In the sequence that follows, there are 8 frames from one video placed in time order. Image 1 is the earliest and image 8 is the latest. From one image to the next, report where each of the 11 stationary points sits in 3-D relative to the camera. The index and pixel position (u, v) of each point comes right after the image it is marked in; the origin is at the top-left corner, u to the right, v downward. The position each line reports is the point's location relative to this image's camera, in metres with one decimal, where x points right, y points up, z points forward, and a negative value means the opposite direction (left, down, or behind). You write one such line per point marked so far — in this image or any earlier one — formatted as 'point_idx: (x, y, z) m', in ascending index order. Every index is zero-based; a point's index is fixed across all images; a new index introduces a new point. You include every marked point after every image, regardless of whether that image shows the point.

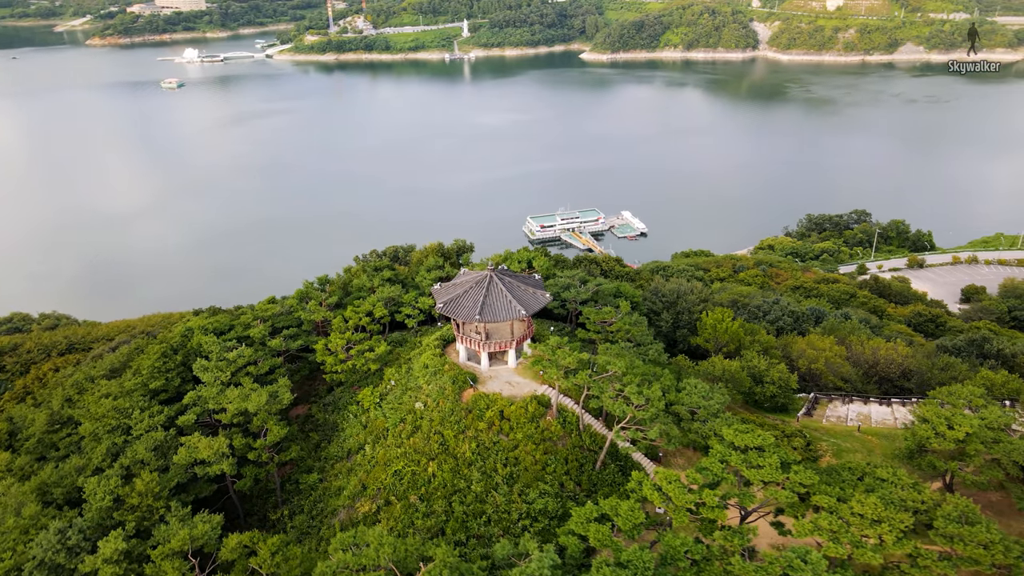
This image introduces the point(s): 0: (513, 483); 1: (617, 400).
0: (+0.1, -5.1, +19.4) m
1: (+2.8, -3.0, +19.6) m
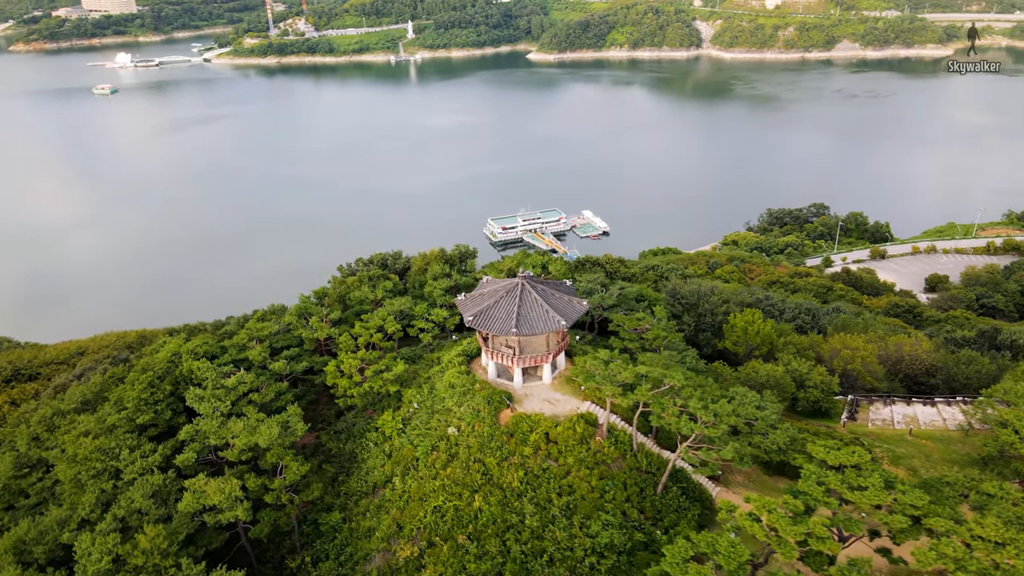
0: (+1.4, -5.3, +17.4) m
1: (+4.1, -3.1, +17.8) m
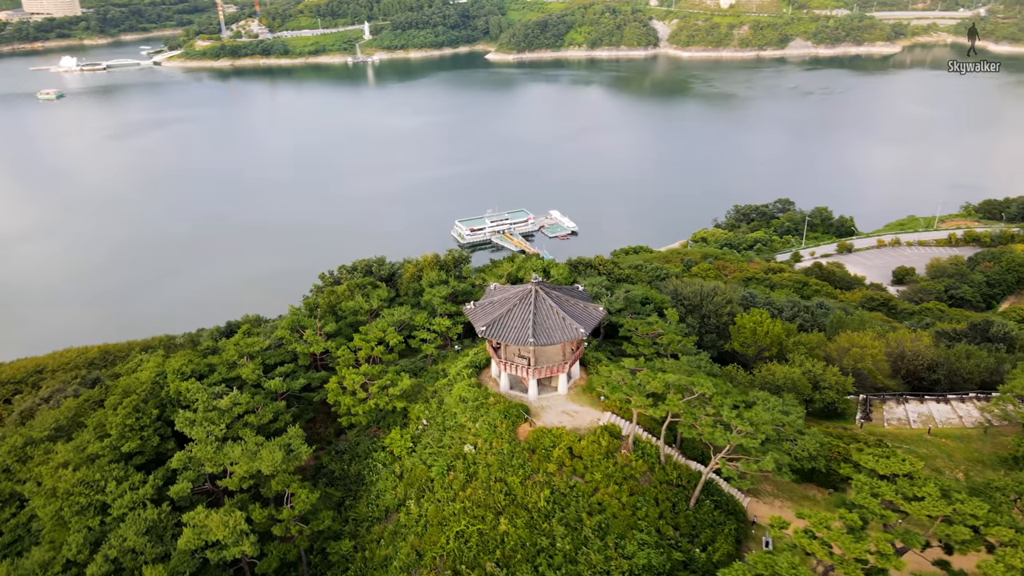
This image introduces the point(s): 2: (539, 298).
0: (+2.1, -5.5, +16.4) m
1: (+4.6, -3.2, +16.9) m
2: (+0.7, -0.3, +19.7) m
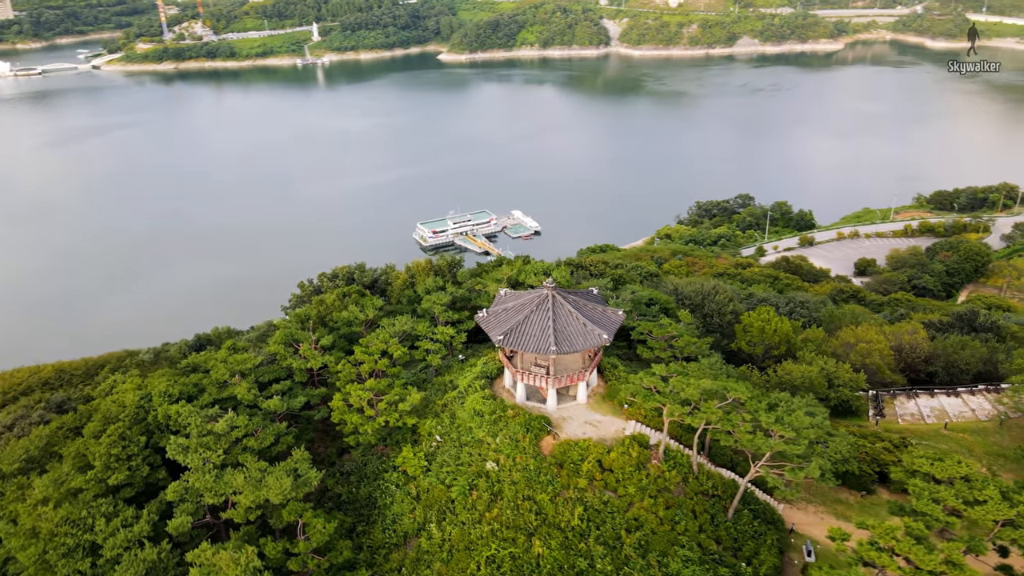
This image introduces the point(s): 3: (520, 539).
0: (+2.8, -5.6, +15.5) m
1: (+5.3, -3.2, +16.2) m
2: (+1.1, -0.4, +18.7) m
3: (+0.2, -5.4, +16.0) m
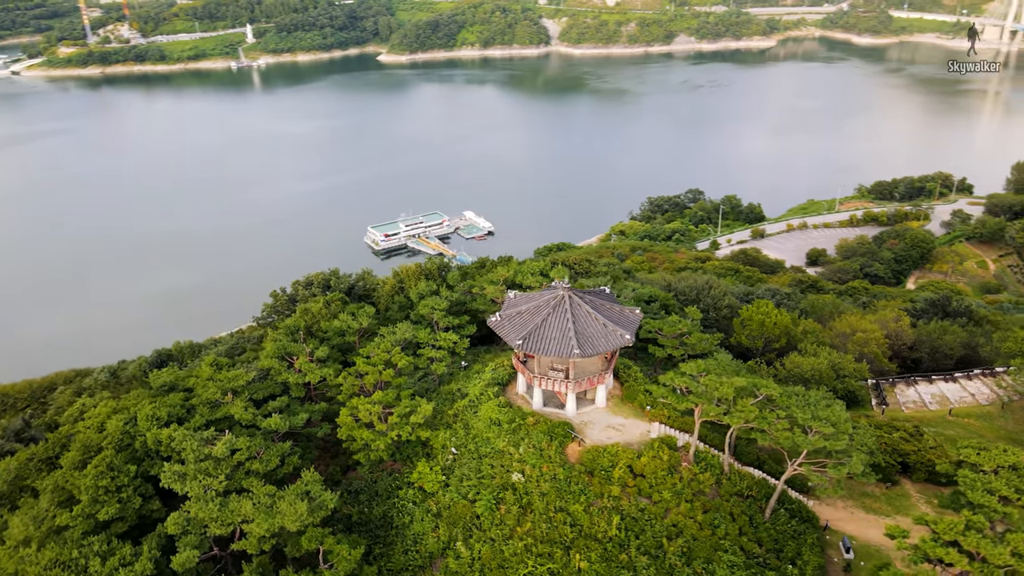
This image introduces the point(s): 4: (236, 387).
0: (+3.6, -5.5, +14.9) m
1: (+5.9, -3.0, +15.8) m
2: (+1.5, -0.4, +17.9) m
3: (+0.9, -5.4, +15.2) m
4: (-7.3, -2.6, +19.7) m
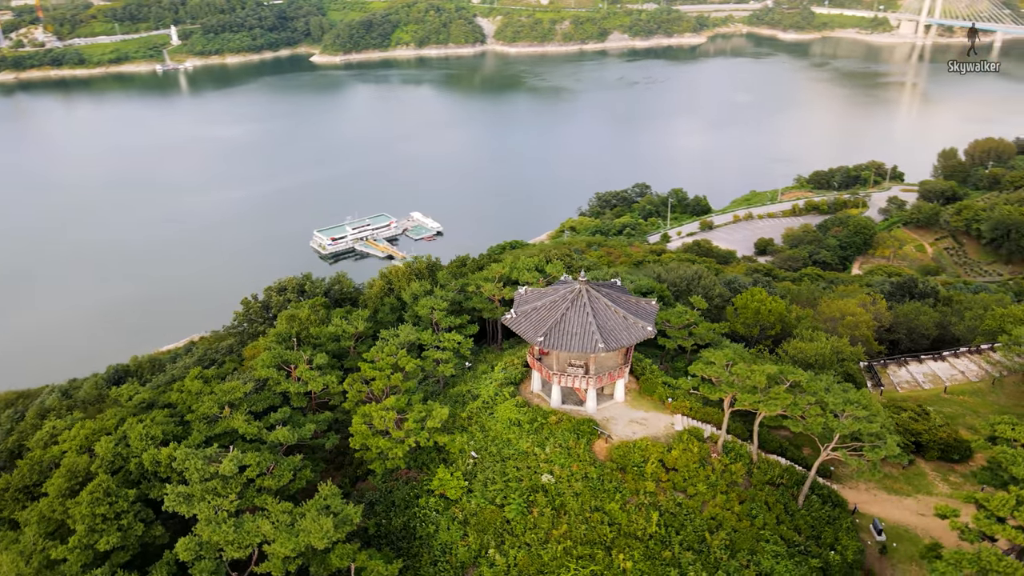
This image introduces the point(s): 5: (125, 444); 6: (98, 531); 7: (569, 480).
0: (+4.4, -5.3, +14.7) m
1: (+6.6, -2.7, +15.7) m
2: (+1.9, -0.2, +17.5) m
3: (+1.7, -5.3, +14.7) m
4: (-7.0, -2.8, +18.6) m
5: (-9.2, -3.8, +17.6) m
6: (-8.6, -5.0, +15.4) m
7: (+1.2, -4.1, +16.0) m
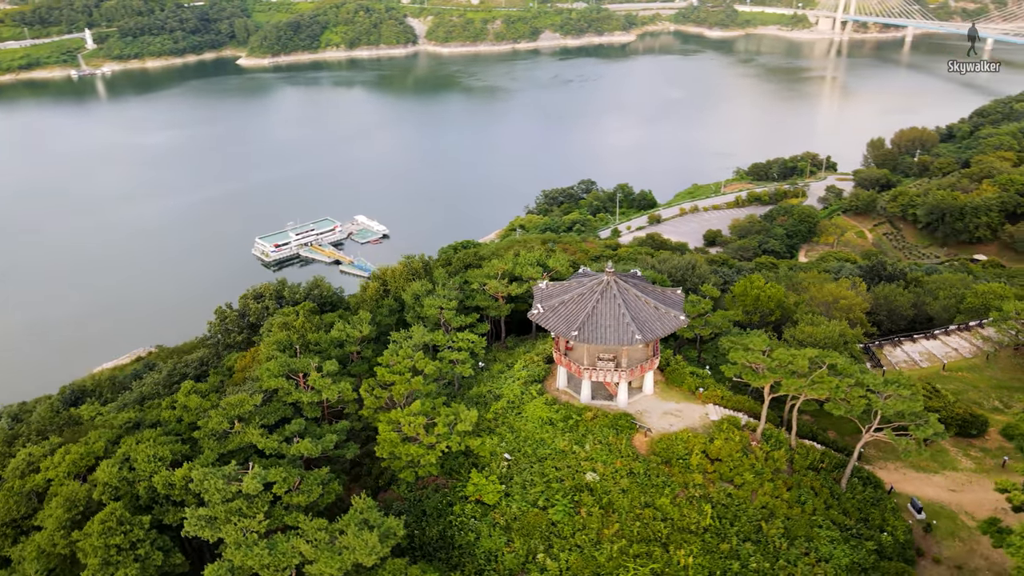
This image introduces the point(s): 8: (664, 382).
0: (+5.5, -4.9, +14.5) m
1: (+7.4, -2.3, +15.6) m
2: (+2.5, 0.0, +17.0) m
3: (+2.8, -5.1, +14.3) m
4: (-6.3, -2.9, +17.4) m
5: (-8.4, -4.0, +16.3) m
6: (-7.5, -5.2, +14.1) m
7: (+2.1, -4.0, +15.5) m
8: (+3.7, -2.3, +18.2) m
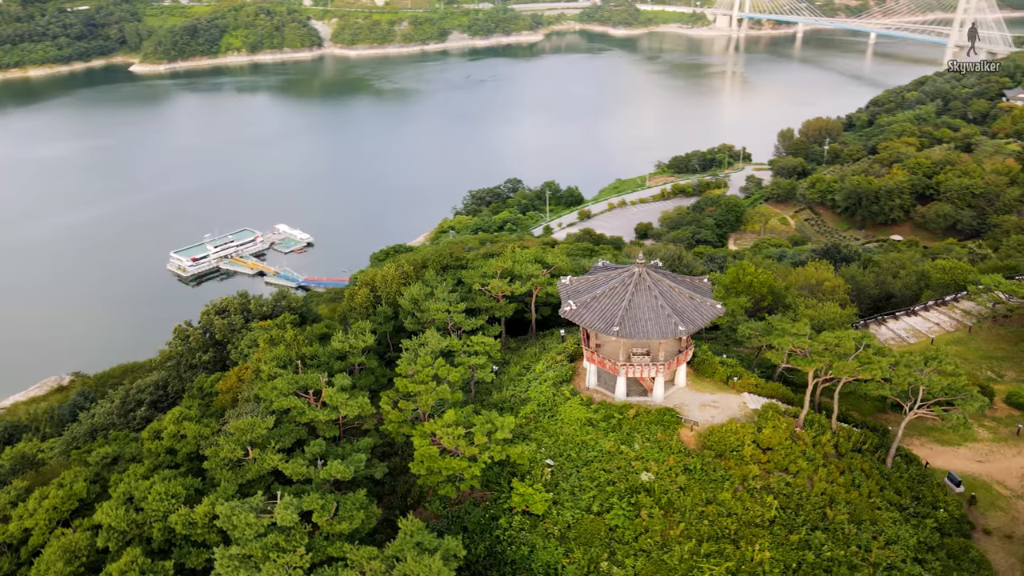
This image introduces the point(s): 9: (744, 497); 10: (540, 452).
0: (+6.6, -4.6, +14.2) m
1: (+8.3, -1.8, +15.6) m
2: (+3.1, +0.2, +16.5) m
3: (+4.0, -4.8, +13.8) m
4: (-5.5, -3.2, +15.8) m
5: (-7.4, -4.4, +14.5) m
6: (-6.2, -5.5, +12.4) m
7: (+3.1, -3.8, +14.9) m
8: (+4.4, -2.1, +17.8) m
9: (+4.5, -4.1, +14.5) m
10: (+0.6, -3.5, +16.0) m
